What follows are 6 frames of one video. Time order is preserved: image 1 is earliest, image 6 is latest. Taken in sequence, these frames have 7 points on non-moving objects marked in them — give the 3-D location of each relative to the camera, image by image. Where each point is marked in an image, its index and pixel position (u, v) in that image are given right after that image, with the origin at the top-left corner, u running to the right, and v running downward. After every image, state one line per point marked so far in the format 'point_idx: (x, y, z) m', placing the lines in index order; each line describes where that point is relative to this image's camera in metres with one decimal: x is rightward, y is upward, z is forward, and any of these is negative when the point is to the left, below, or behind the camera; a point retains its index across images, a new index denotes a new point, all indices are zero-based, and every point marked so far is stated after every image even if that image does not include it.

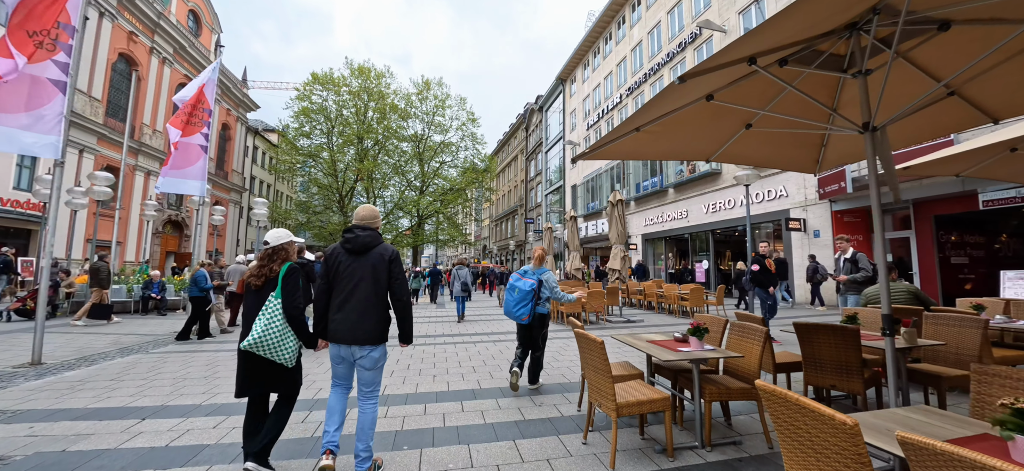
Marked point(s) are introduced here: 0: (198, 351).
0: (-5.9, -2.2, +7.1) m
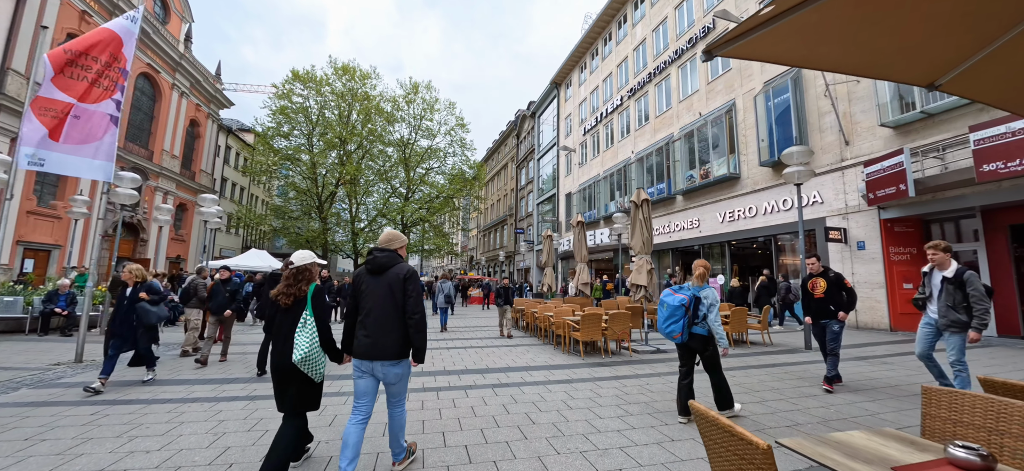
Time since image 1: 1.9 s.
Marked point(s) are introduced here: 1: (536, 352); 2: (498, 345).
0: (-5.8, -2.1, +4.7) m
1: (+0.5, -2.4, +7.9) m
2: (-0.3, -2.6, +9.0) m
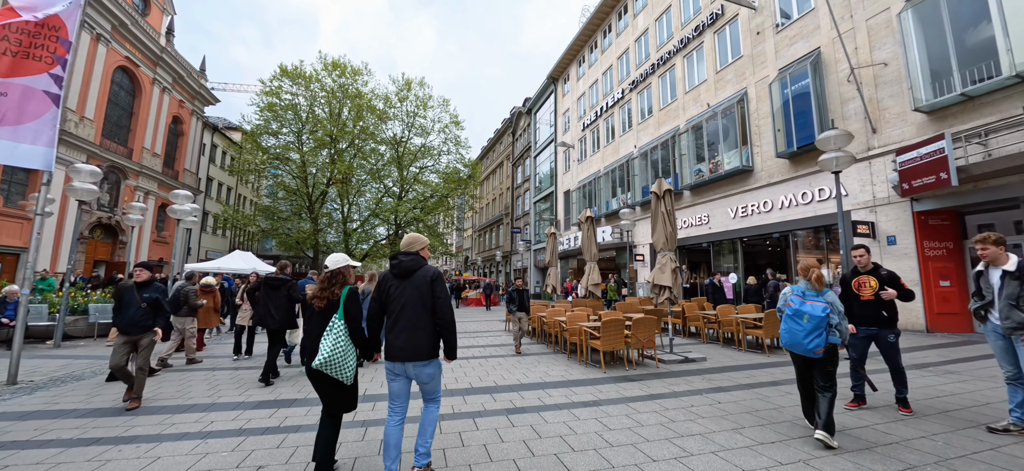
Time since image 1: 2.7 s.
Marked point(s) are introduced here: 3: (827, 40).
0: (-5.6, -2.1, +3.7) m
1: (+0.7, -2.4, +6.9) m
2: (-0.2, -2.5, +8.0) m
3: (+10.4, +6.4, +12.4) m
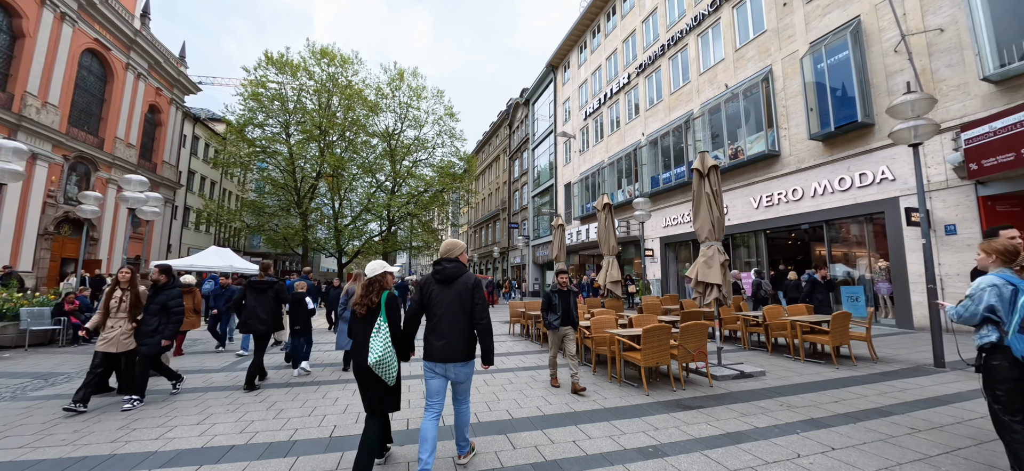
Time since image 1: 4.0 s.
0: (-5.3, -1.9, +2.2) m
1: (+0.9, -2.1, +5.5) m
2: (0.0, -2.3, +6.6) m
3: (+10.5, +6.7, +11.0) m
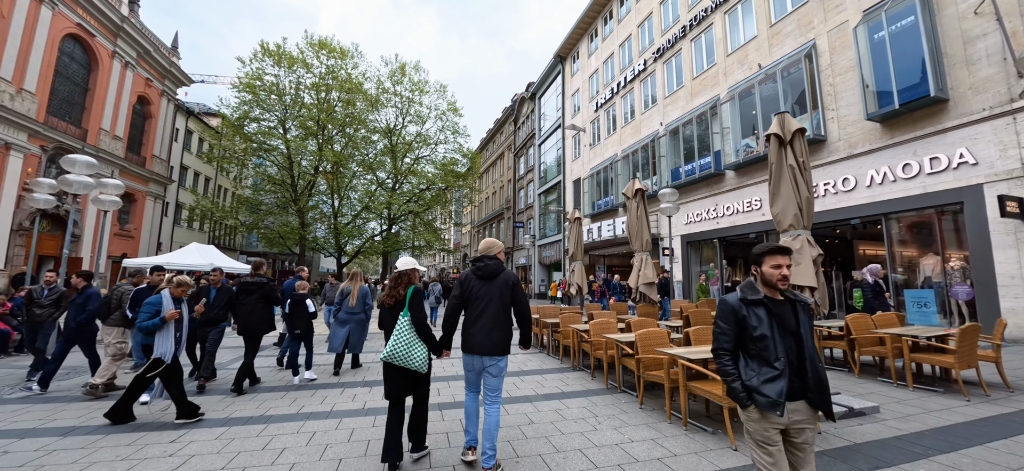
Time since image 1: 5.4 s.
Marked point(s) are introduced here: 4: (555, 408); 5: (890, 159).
0: (-5.1, -1.7, +0.7) m
1: (+1.1, -2.0, +4.0) m
2: (+0.3, -2.1, +5.1) m
3: (+10.8, +6.8, +9.4) m
4: (+0.5, -2.1, +4.6) m
5: (+10.2, +2.1, +10.2) m
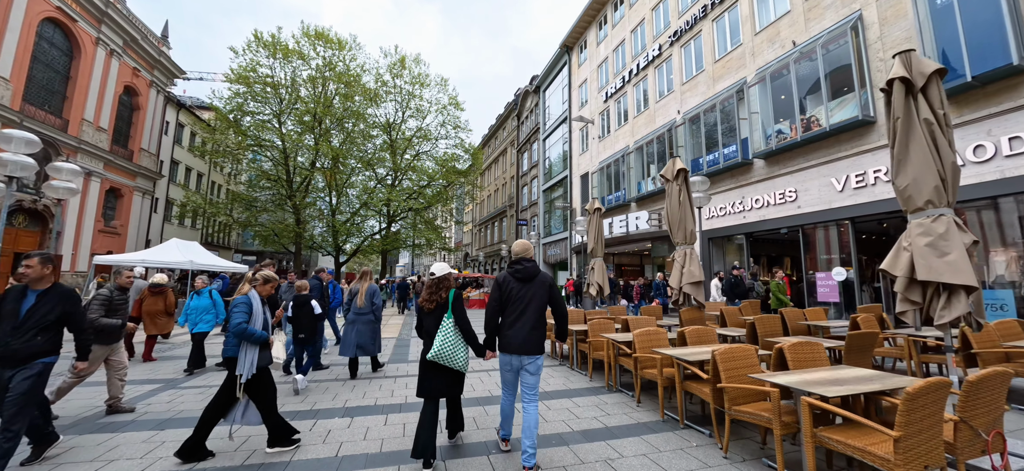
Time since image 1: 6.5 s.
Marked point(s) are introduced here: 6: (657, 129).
0: (-4.9, -1.5, -0.5) m
1: (+1.4, -1.8, +2.7) m
2: (+0.5, -2.0, +3.8) m
3: (+11.1, +7.0, +8.1) m
4: (+0.8, -1.9, +3.3) m
5: (+10.5, +2.2, +8.9) m
6: (+7.3, +5.4, +19.1) m
